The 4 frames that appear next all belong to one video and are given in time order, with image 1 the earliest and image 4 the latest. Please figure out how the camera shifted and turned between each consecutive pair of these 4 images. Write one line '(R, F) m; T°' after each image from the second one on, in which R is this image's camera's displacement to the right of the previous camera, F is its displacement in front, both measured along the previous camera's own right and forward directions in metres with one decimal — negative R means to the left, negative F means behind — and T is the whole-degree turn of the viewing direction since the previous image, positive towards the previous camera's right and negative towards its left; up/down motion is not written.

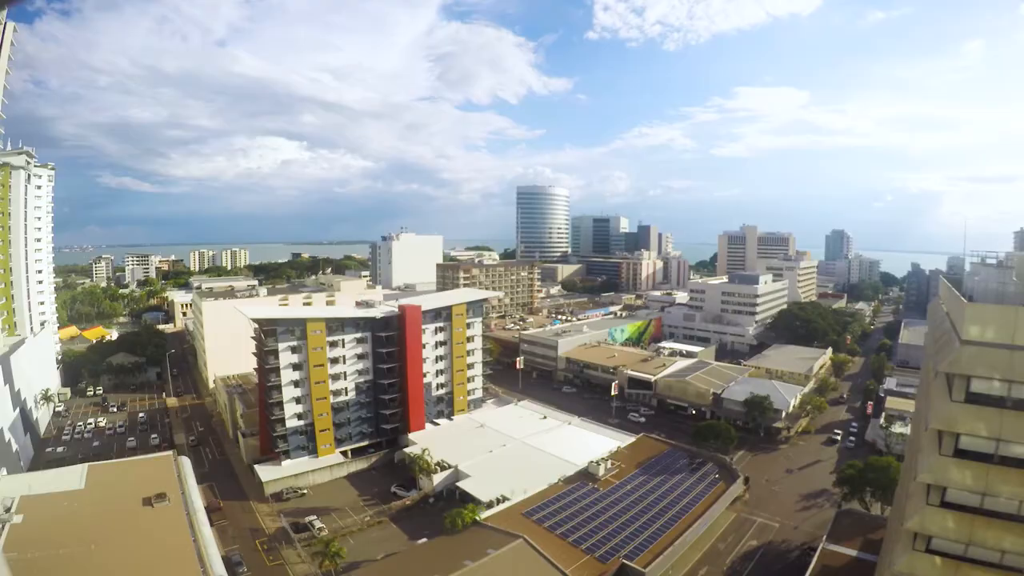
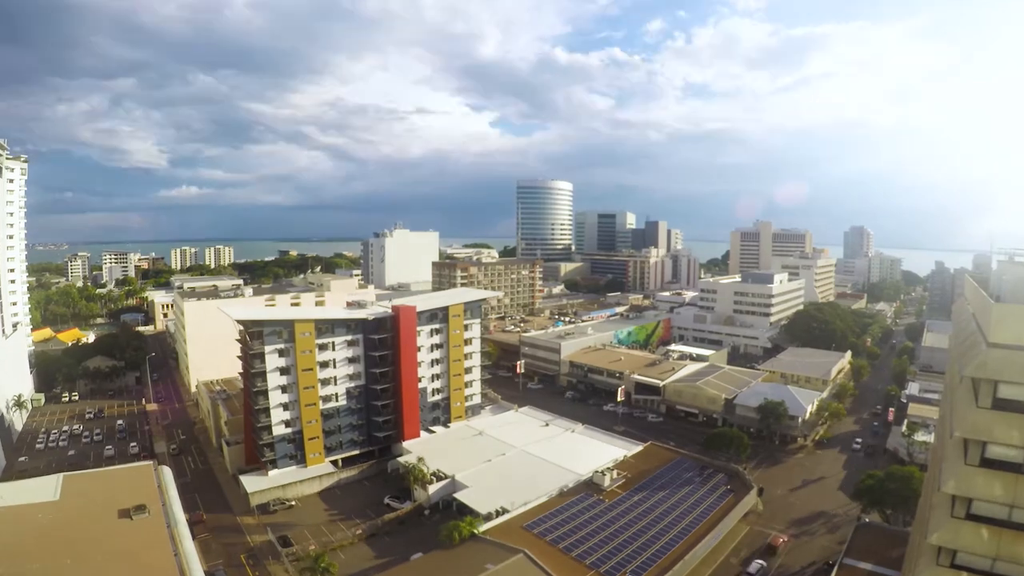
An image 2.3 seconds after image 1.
(+0.1, +1.6) m; 0°
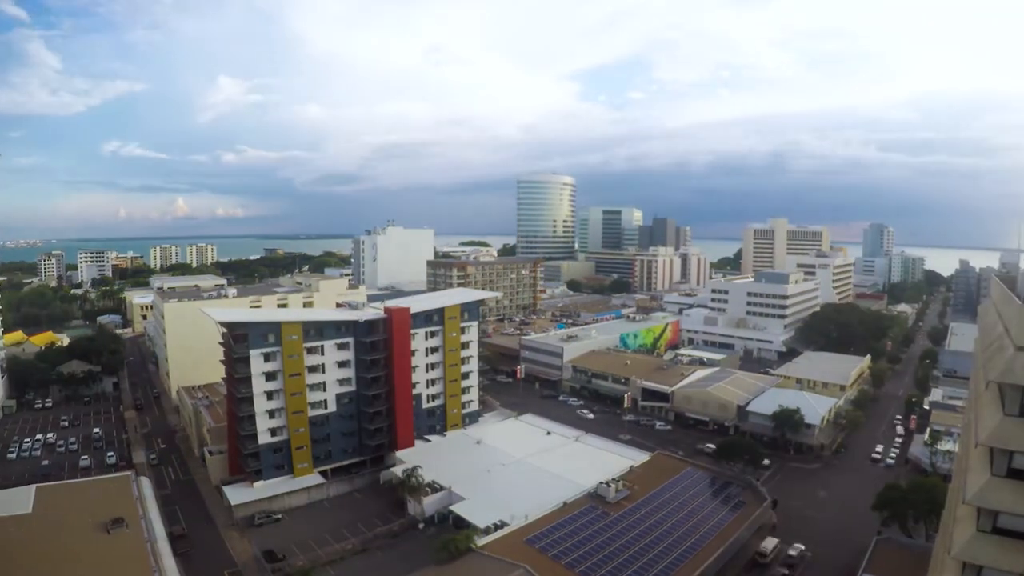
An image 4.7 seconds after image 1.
(+0.1, +1.5) m; 0°
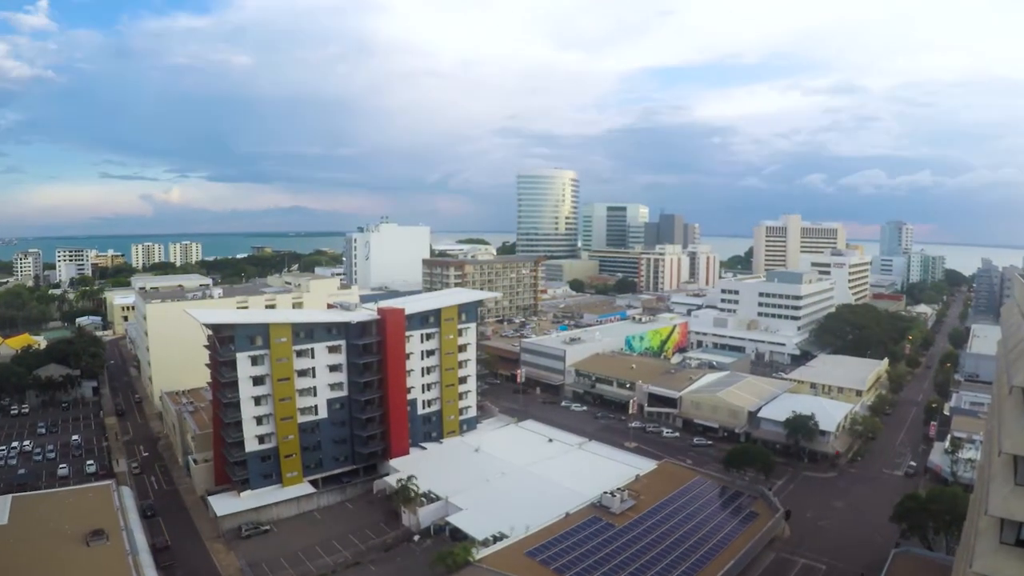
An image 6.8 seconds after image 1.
(+0.1, +1.2) m; 0°
